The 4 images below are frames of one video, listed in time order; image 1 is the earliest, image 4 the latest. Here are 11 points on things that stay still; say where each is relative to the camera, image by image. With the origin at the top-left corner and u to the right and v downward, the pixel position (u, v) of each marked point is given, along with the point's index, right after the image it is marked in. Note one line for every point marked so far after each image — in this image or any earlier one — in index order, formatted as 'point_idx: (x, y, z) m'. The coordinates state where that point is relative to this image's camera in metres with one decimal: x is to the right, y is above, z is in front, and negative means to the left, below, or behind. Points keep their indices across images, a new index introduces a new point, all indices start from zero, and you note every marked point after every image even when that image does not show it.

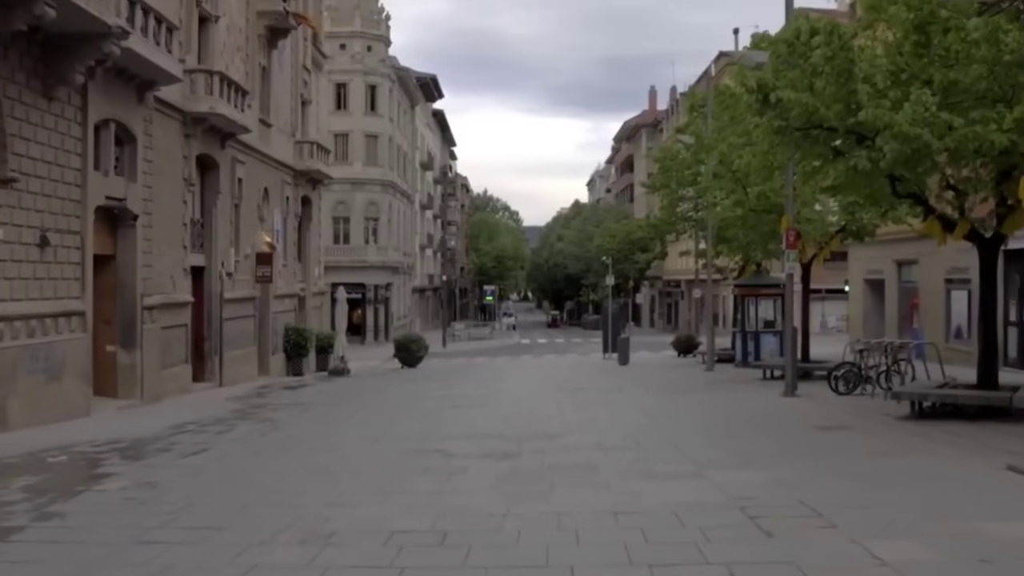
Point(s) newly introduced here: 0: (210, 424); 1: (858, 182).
0: (-4.7, -2.1, +17.4) m
1: (+4.9, +1.5, +15.9) m
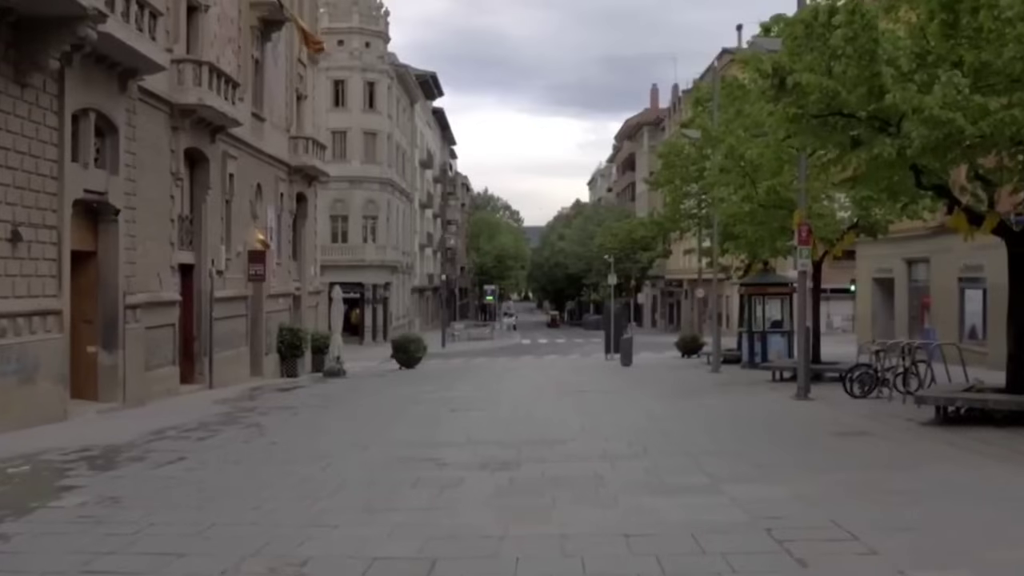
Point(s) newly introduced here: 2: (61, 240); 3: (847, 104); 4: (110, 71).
0: (-4.7, -2.1, +16.4) m
1: (+4.9, +1.6, +14.9) m
2: (-7.3, +0.8, +18.0) m
3: (+4.3, +2.4, +14.3) m
4: (-7.1, +3.8, +19.8) m
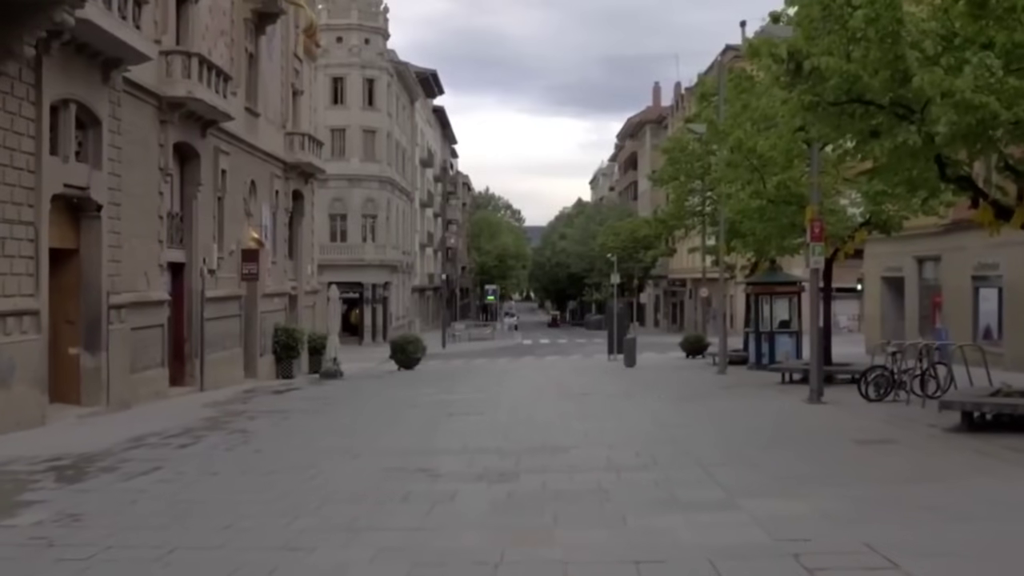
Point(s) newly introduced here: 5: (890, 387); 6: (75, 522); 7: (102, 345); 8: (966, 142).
0: (-4.7, -2.1, +15.6) m
1: (+4.9, +1.6, +14.0) m
2: (-7.3, +0.8, +17.2) m
3: (+4.3, +2.4, +13.5) m
4: (-7.1, +3.8, +18.9) m
5: (+6.6, -1.7, +19.4) m
6: (-3.4, -1.8, +8.7) m
7: (-7.2, -1.0, +19.6) m
8: (+5.2, +1.7, +12.8) m
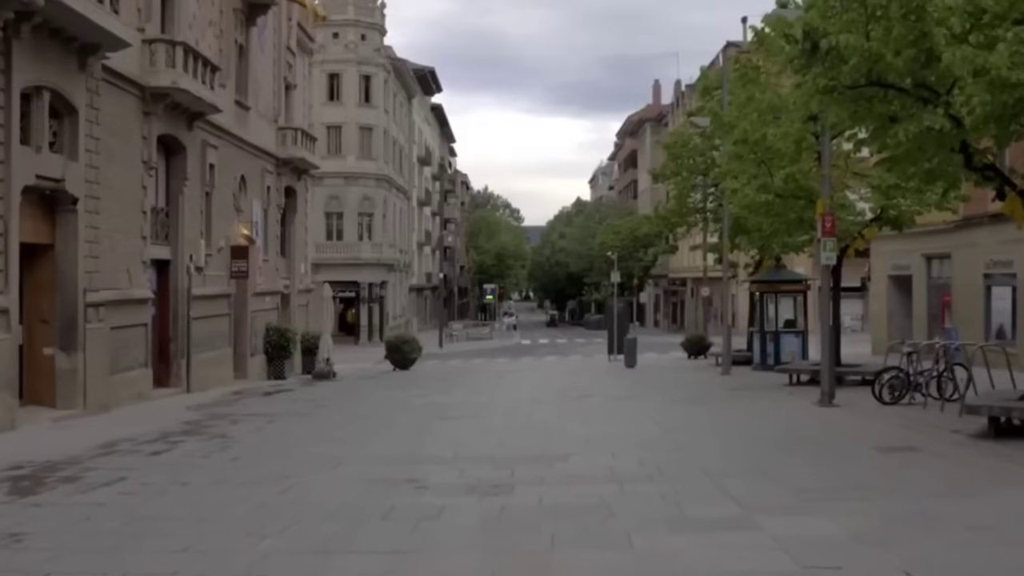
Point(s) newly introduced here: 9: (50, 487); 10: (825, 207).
0: (-4.8, -2.0, +14.7) m
1: (+4.8, +1.6, +13.1) m
2: (-7.3, +0.8, +16.3) m
3: (+4.2, +2.4, +12.6) m
4: (-7.2, +3.9, +18.0) m
5: (+6.5, -1.7, +18.5) m
6: (-3.4, -1.8, +7.8) m
7: (-7.3, -1.0, +18.7) m
8: (+5.1, +1.7, +11.9) m
9: (-4.3, -1.9, +10.5) m
10: (+5.6, +1.4, +19.9) m
